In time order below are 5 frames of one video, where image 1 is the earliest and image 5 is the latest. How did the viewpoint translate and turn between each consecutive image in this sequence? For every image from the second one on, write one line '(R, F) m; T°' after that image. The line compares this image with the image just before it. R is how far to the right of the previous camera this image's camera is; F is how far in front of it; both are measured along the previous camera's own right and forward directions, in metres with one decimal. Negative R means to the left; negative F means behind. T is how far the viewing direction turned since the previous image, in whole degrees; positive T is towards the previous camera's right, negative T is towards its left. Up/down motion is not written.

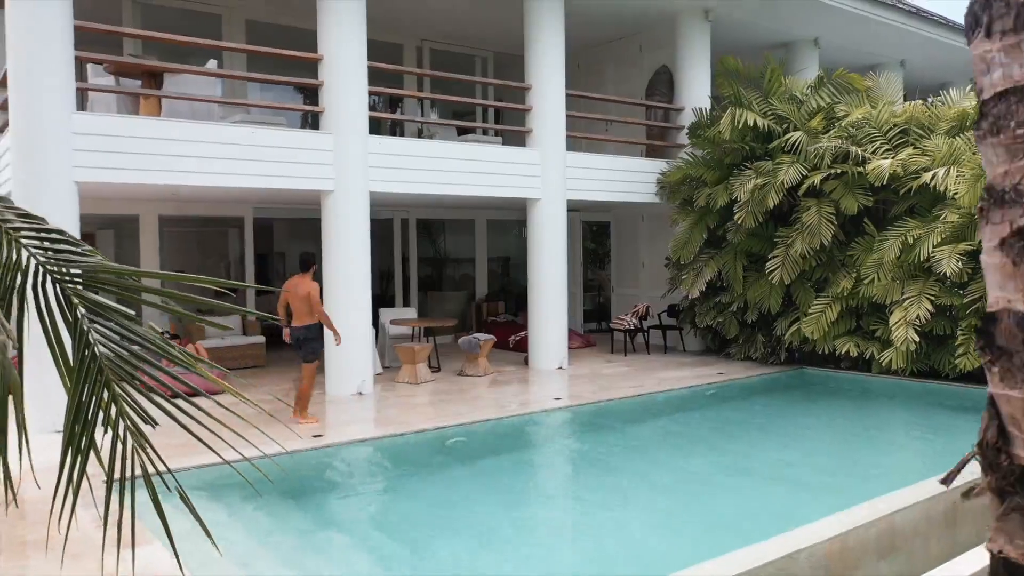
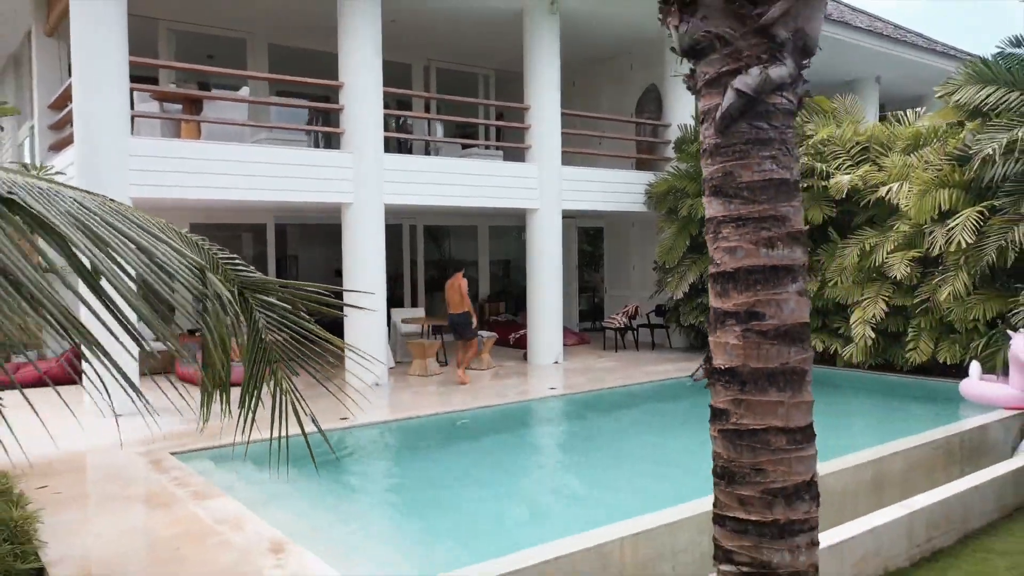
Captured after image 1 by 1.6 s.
(0.0, -1.0) m; 0°
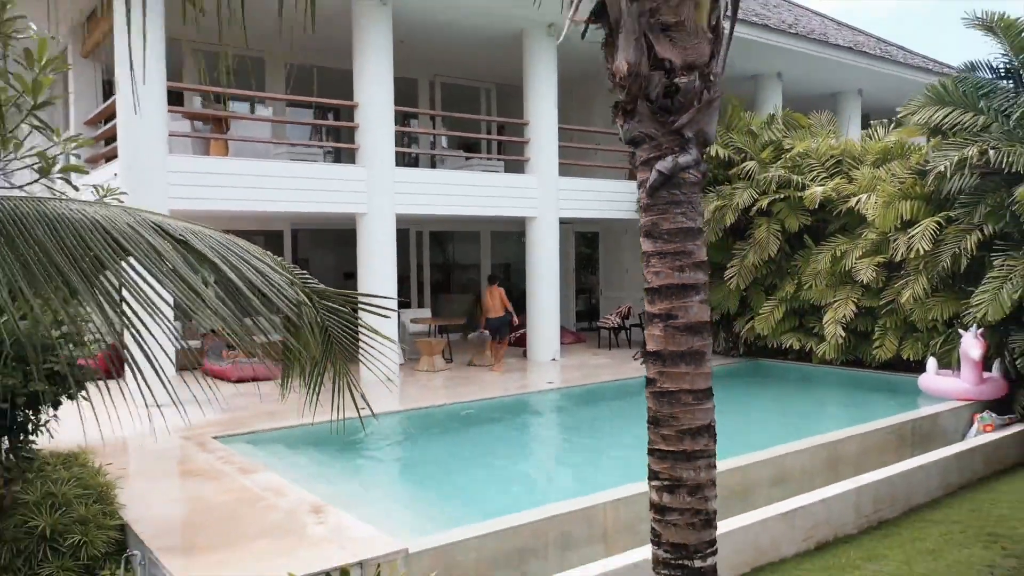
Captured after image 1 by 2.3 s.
(0.0, -0.8) m; 0°
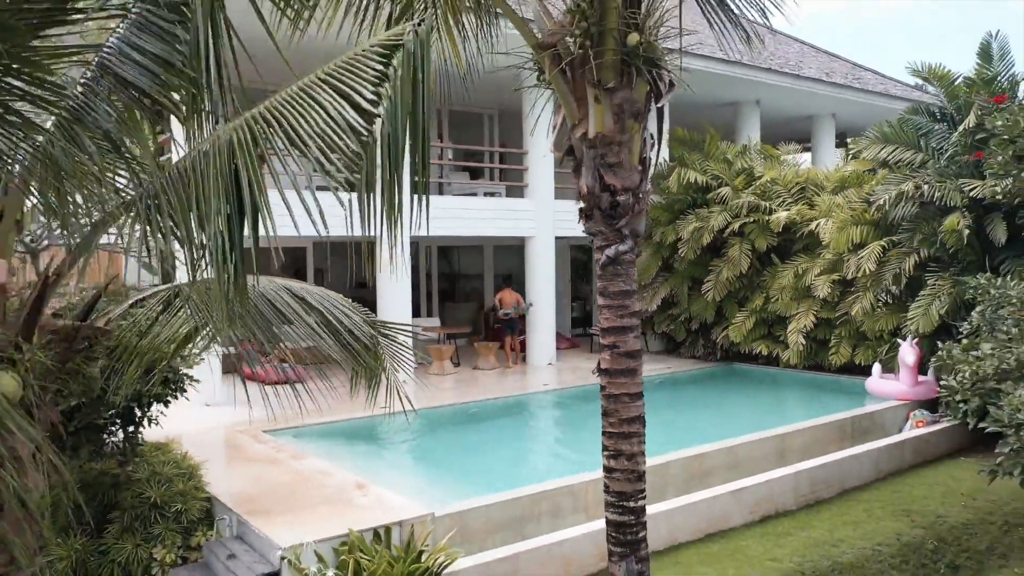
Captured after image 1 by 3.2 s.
(0.0, -1.4) m; 0°
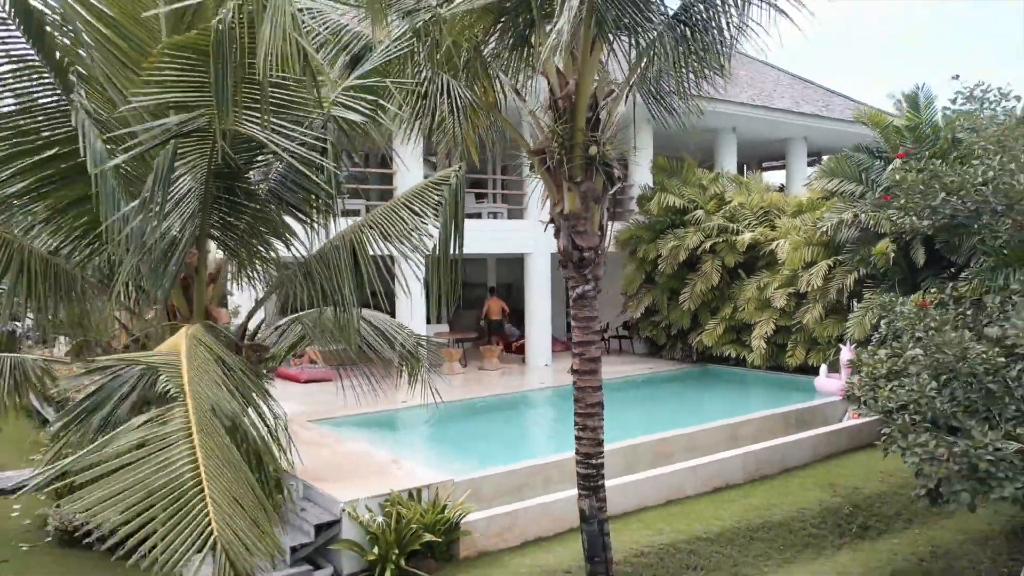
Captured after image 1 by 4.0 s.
(0.0, -1.8) m; 0°
